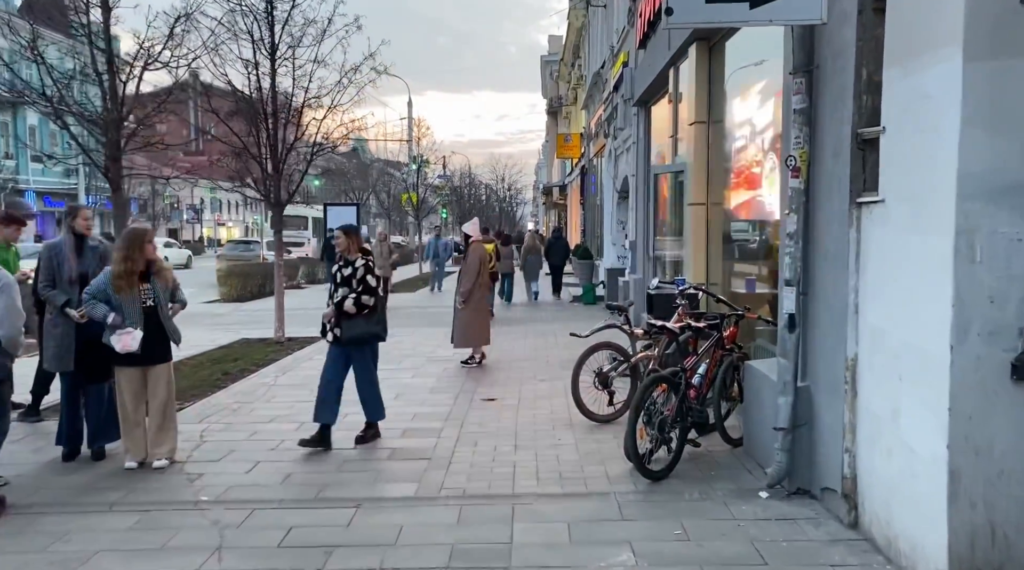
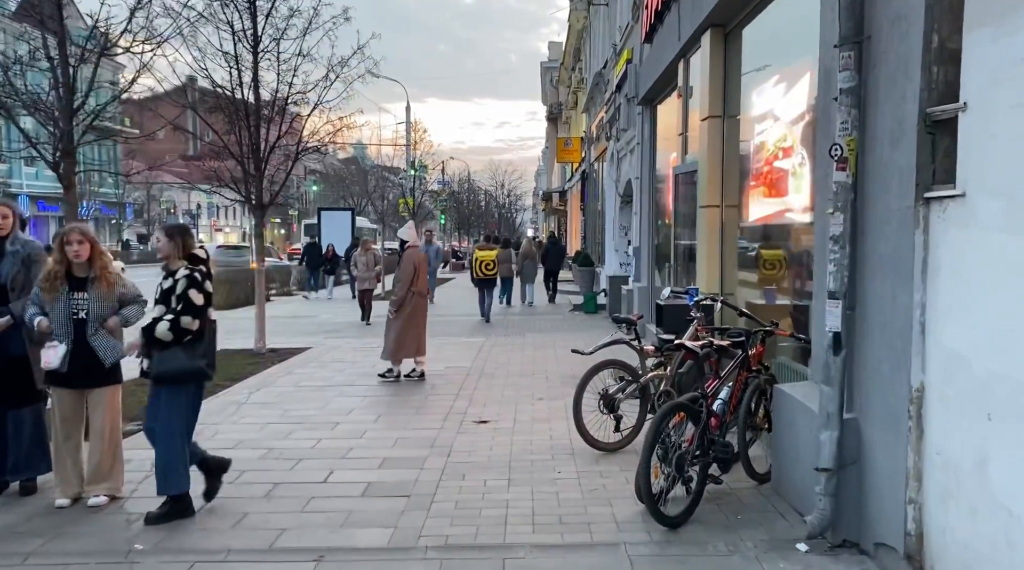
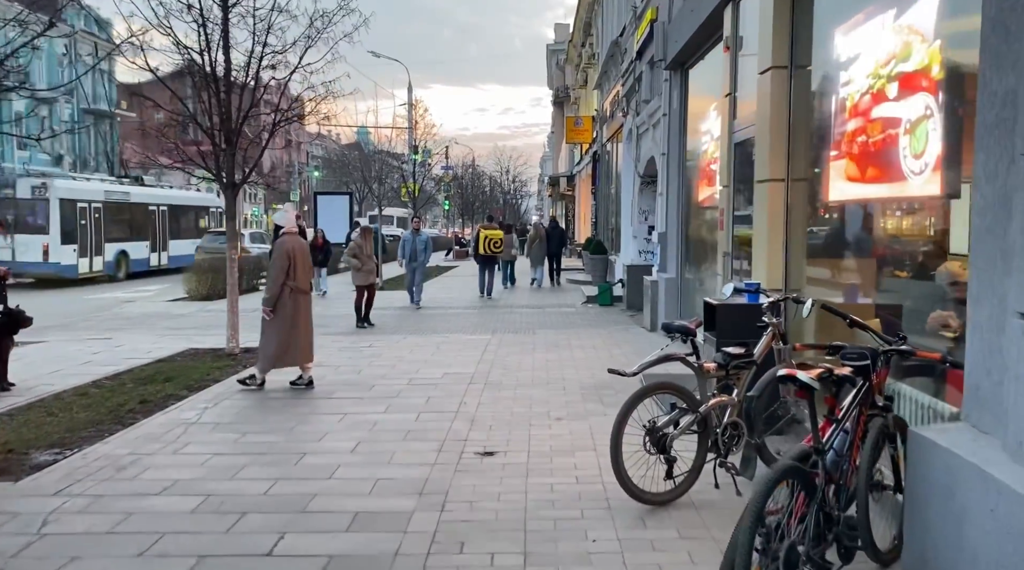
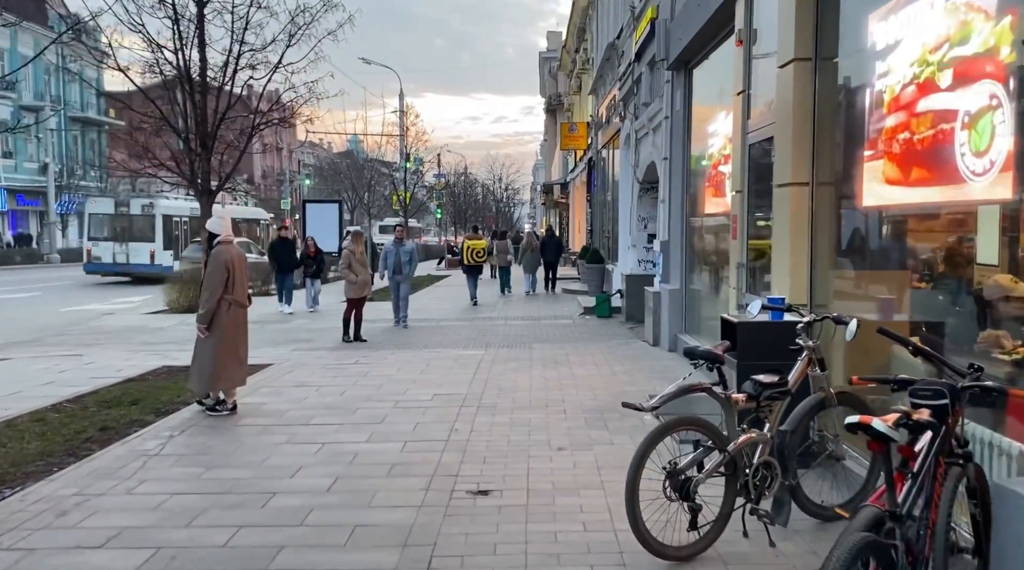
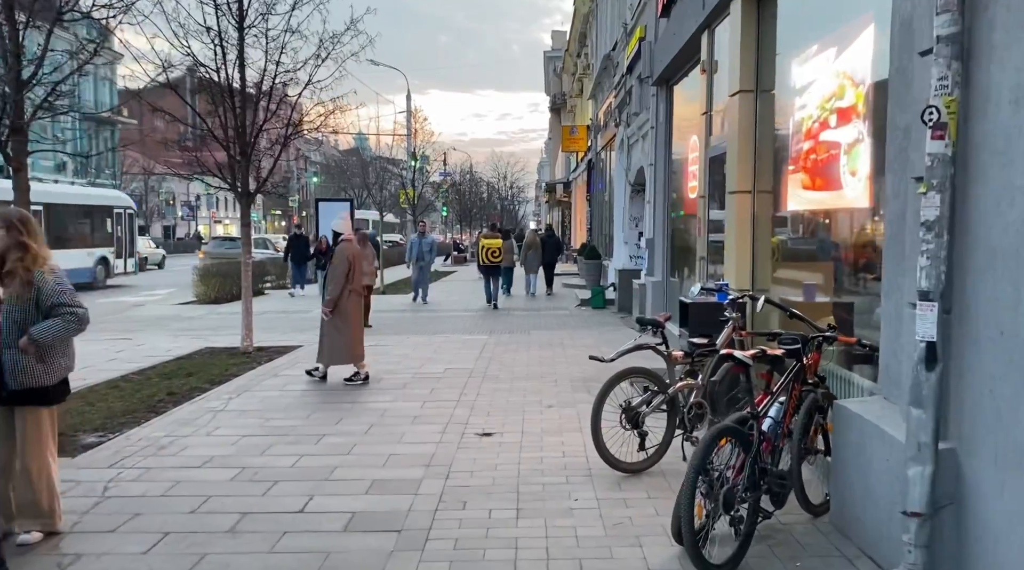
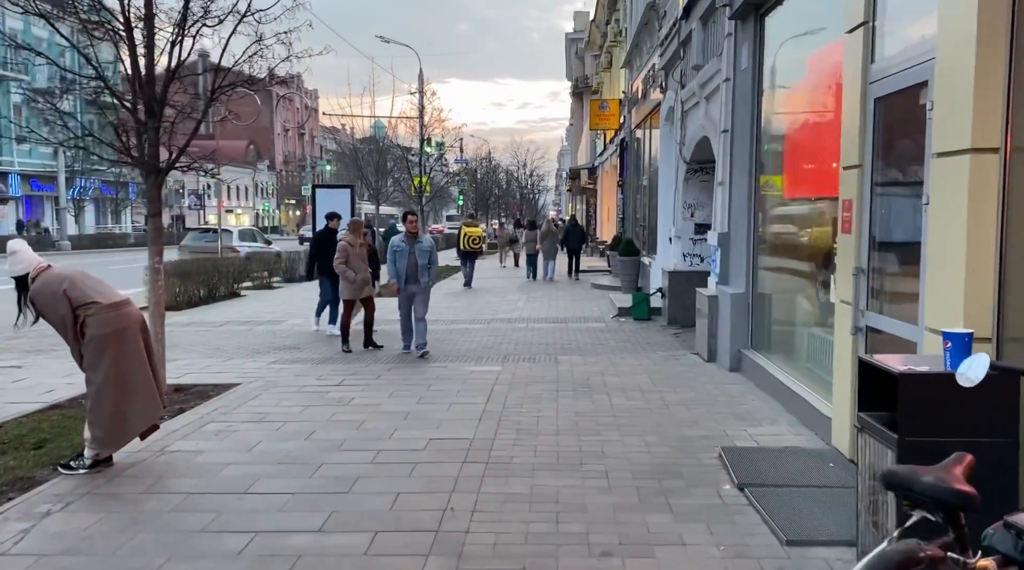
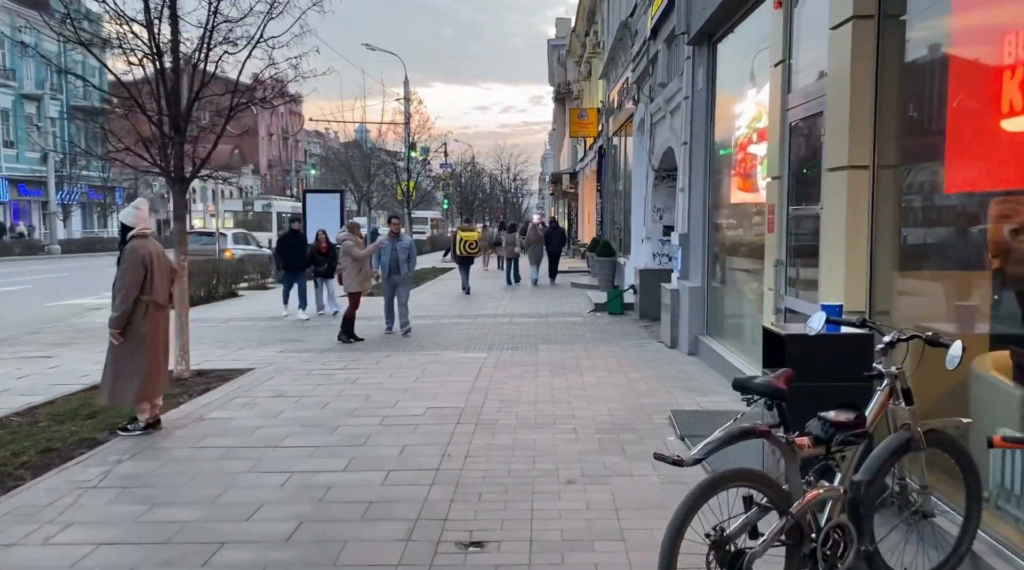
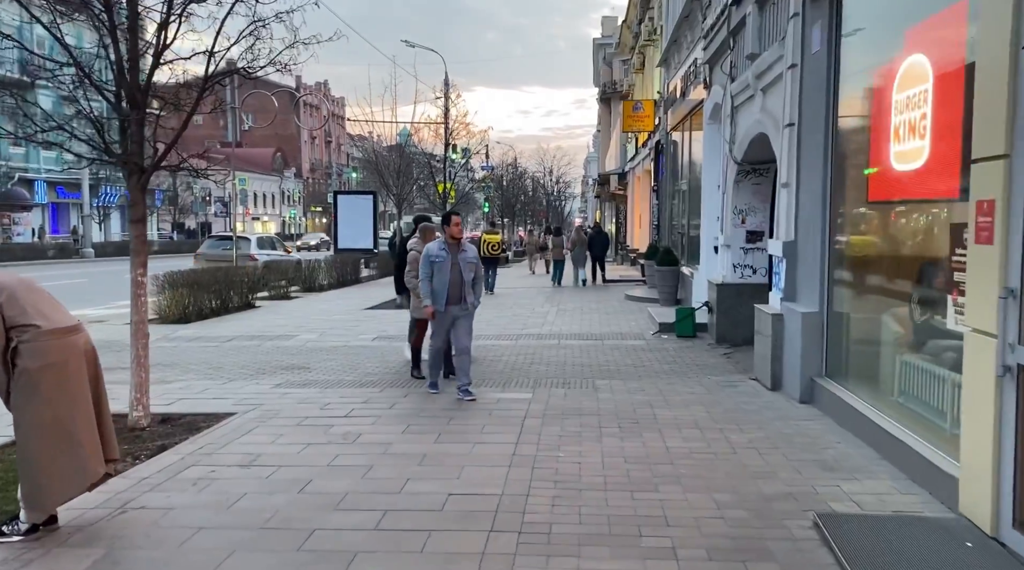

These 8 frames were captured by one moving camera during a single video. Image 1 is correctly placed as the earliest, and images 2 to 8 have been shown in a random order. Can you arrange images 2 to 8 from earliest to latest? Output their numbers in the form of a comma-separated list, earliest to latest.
2, 5, 3, 4, 7, 6, 8
